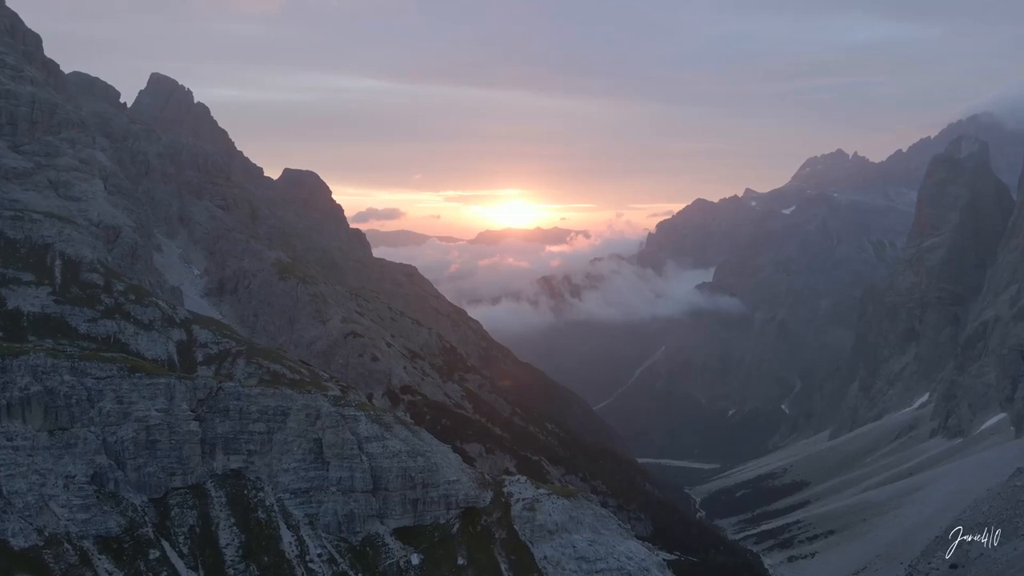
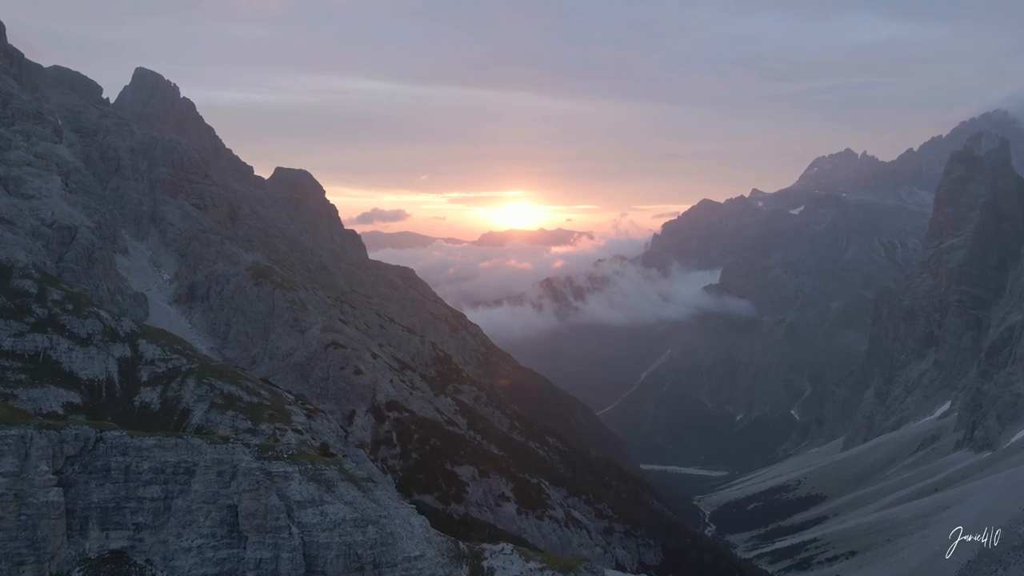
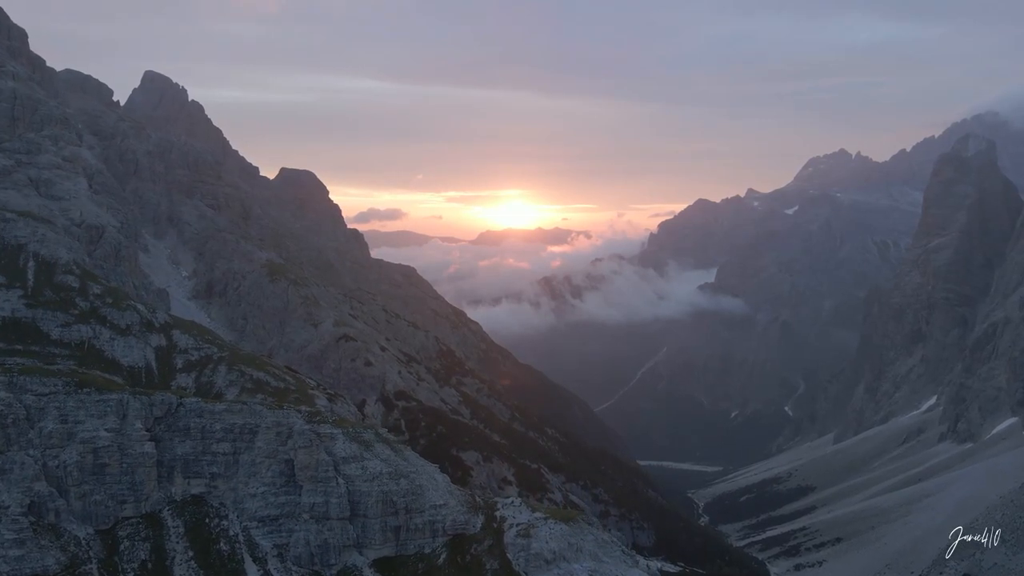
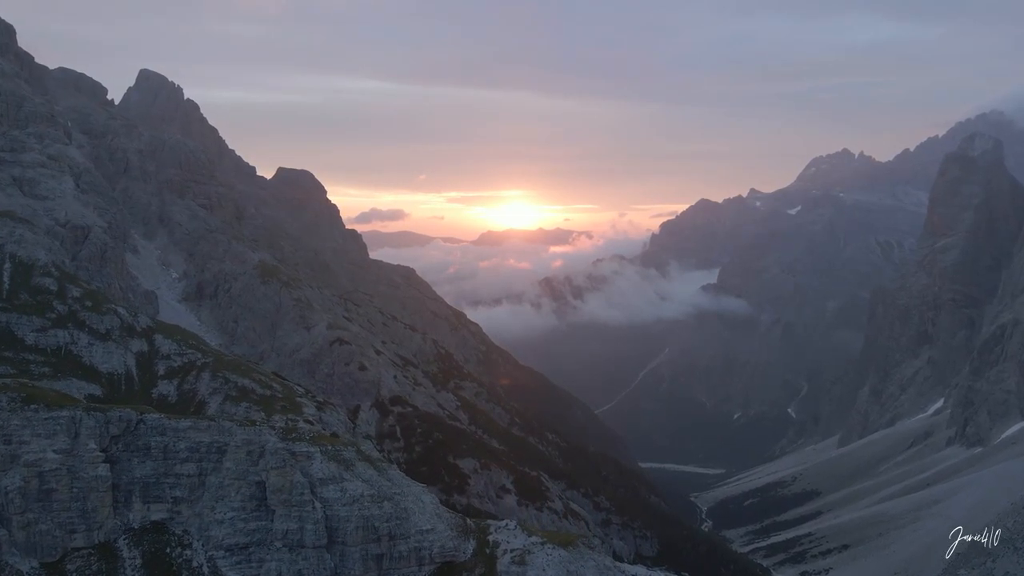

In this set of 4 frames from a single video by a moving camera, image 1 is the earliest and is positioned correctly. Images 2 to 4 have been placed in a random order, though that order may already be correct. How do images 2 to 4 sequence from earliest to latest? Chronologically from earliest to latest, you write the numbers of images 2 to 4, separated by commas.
3, 4, 2
